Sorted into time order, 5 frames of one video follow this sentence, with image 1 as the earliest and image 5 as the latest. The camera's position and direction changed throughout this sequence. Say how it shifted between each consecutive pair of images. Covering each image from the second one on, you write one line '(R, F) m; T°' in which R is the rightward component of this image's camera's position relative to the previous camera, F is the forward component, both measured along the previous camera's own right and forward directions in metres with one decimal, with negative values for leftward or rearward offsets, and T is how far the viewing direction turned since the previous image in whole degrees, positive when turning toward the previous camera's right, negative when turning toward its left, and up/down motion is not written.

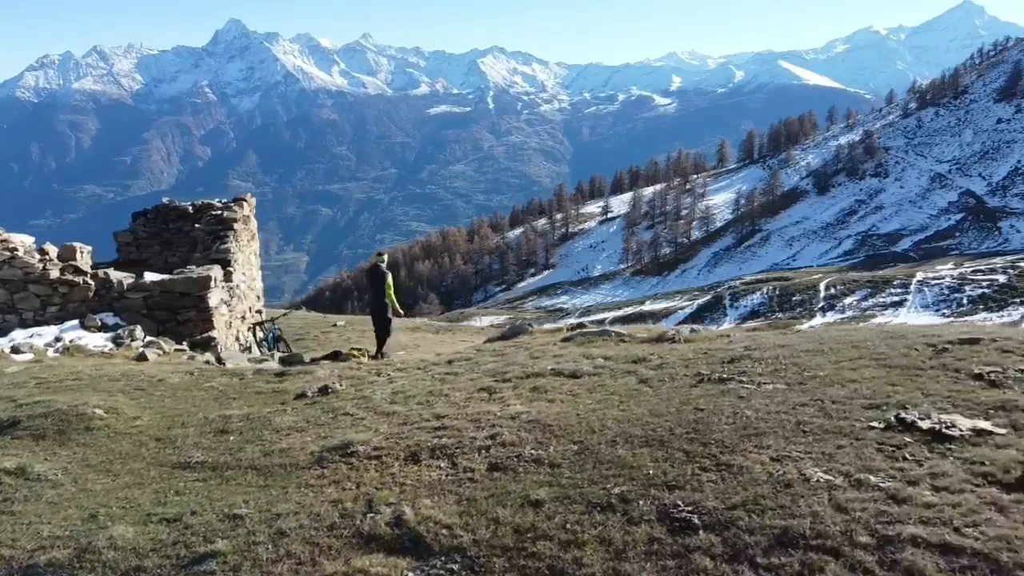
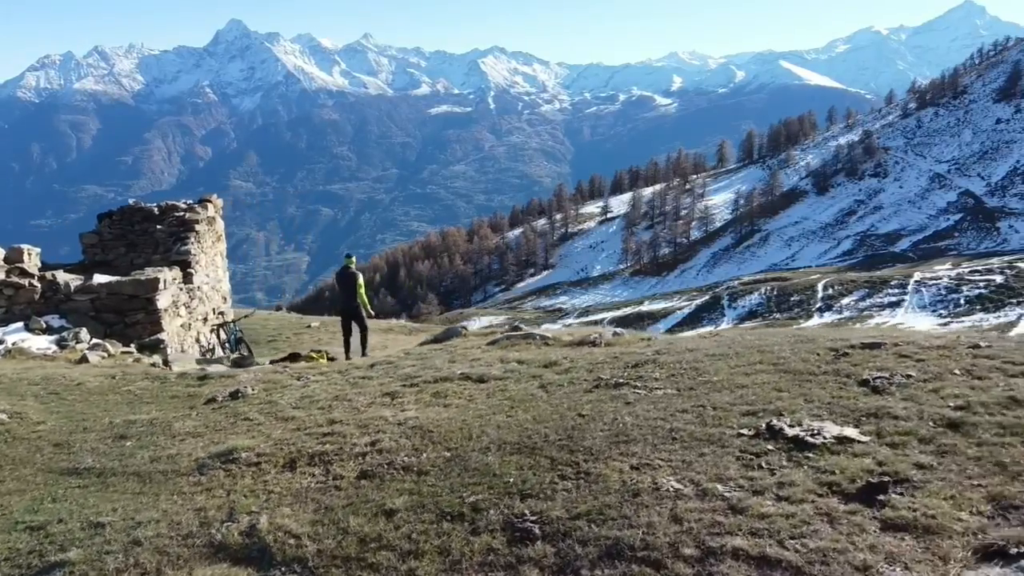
(+2.0, +0.1) m; 0°
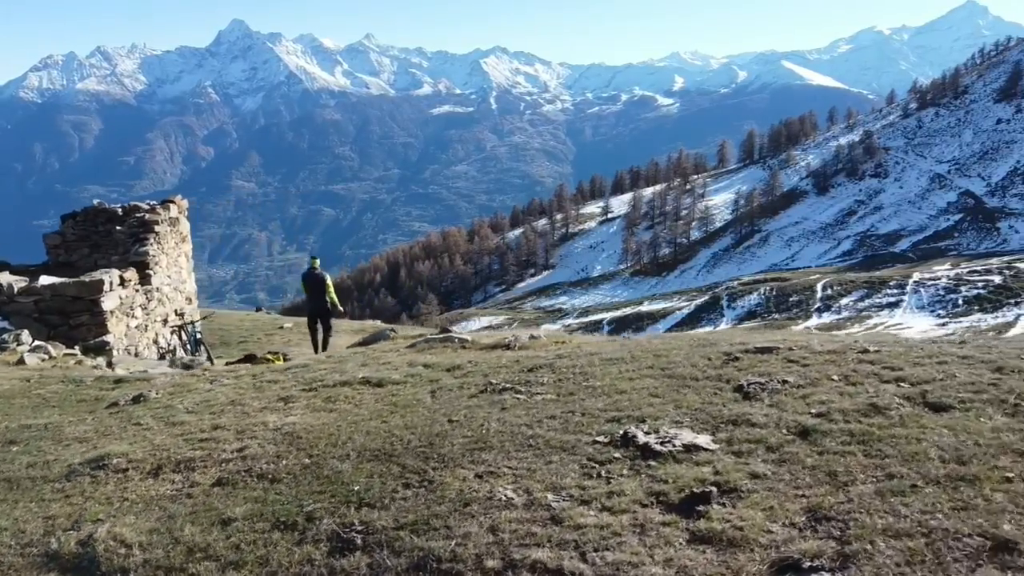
(+2.1, +0.2) m; 0°
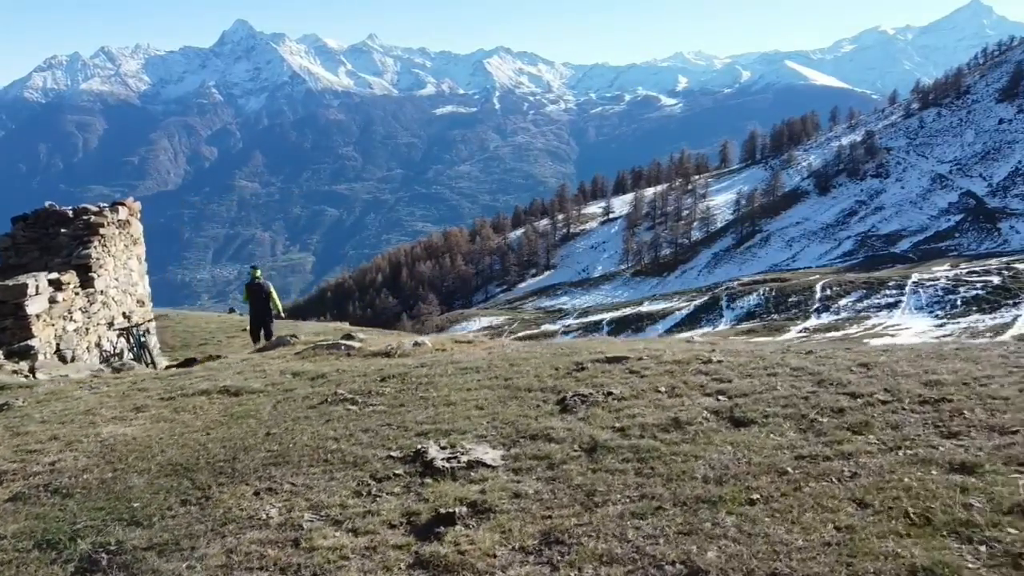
(+2.9, +0.2) m; 0°
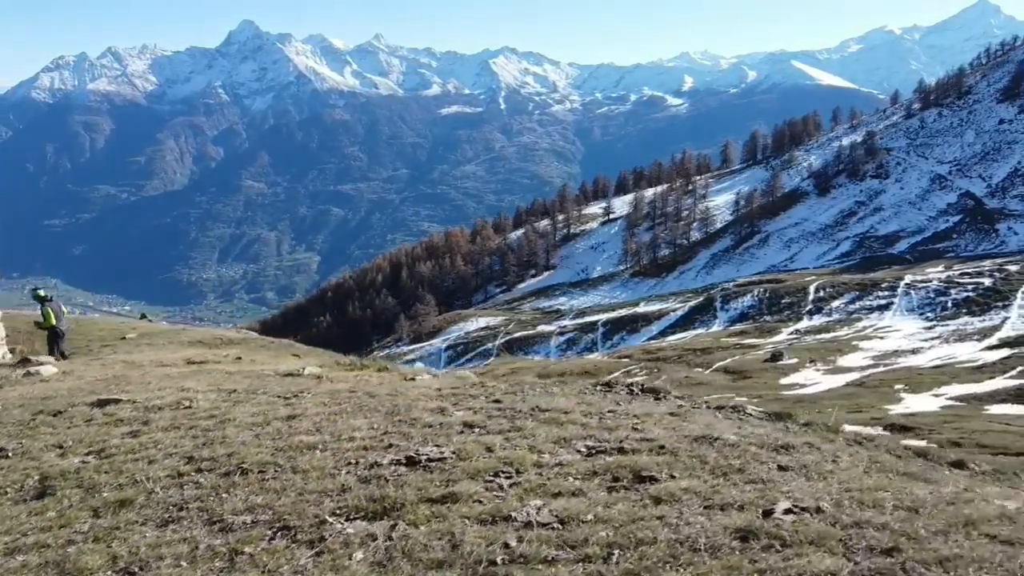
(+8.6, +1.4) m; 0°
